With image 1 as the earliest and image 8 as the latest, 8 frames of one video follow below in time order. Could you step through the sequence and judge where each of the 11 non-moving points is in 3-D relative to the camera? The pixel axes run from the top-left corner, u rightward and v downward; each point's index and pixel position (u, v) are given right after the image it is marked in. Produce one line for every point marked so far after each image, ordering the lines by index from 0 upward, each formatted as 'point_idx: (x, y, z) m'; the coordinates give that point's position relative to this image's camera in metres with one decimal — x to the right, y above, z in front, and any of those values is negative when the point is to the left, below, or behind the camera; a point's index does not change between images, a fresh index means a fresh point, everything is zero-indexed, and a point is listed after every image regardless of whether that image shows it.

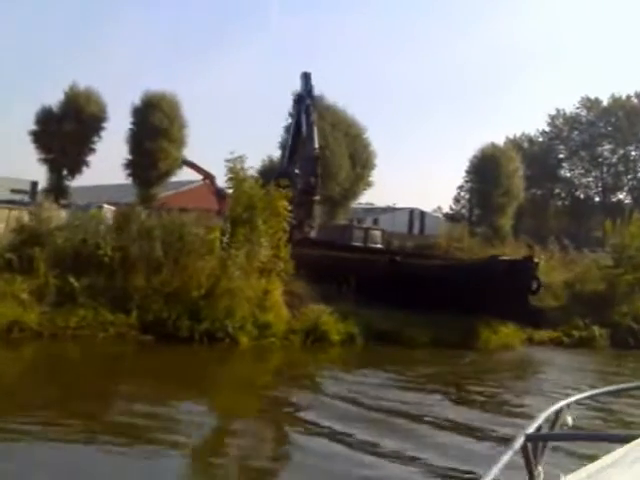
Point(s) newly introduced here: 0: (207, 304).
0: (-2.3, -1.3, +17.8) m
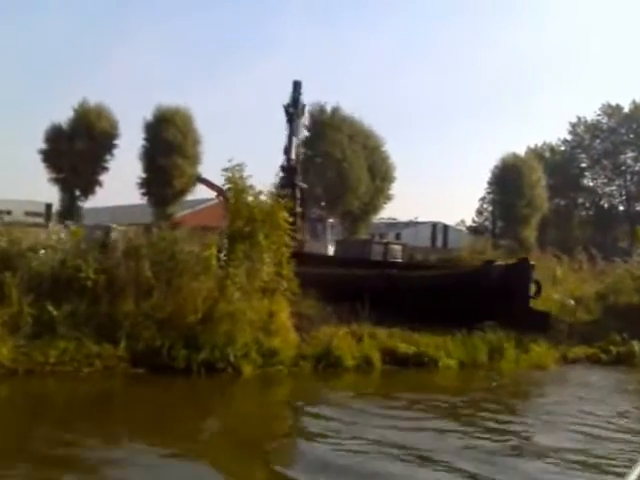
0: (-2.1, -1.6, +16.1) m
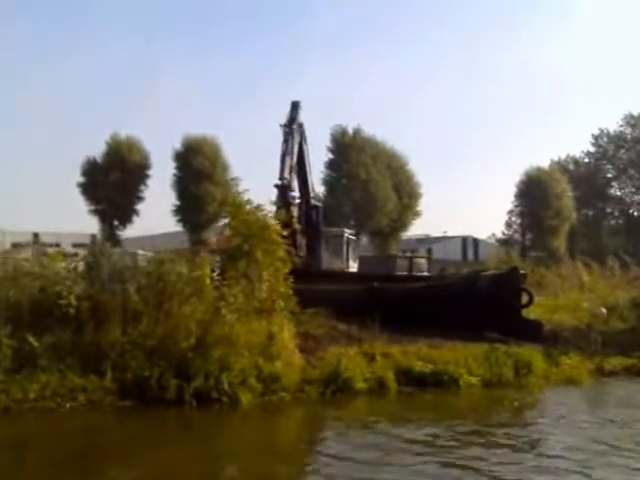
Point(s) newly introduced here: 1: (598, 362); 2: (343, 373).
0: (-2.0, -1.9, +14.7) m
1: (+5.8, -2.6, +19.0) m
2: (+0.4, -2.3, +15.7) m
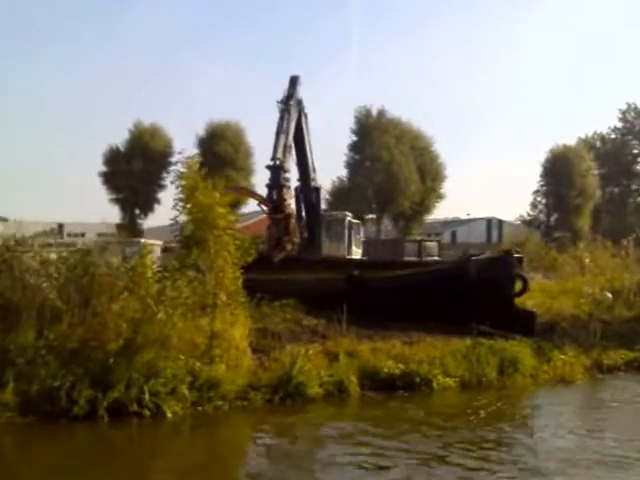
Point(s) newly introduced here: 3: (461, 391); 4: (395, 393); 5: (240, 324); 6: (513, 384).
0: (-2.8, -1.7, +12.7) m
1: (+5.1, -2.2, +16.8) m
2: (-0.4, -2.1, +13.6) m
3: (+2.2, -2.4, +14.3) m
4: (+1.2, -2.4, +14.0) m
5: (-1.3, -1.3, +14.3) m
6: (+3.2, -2.3, +14.7) m
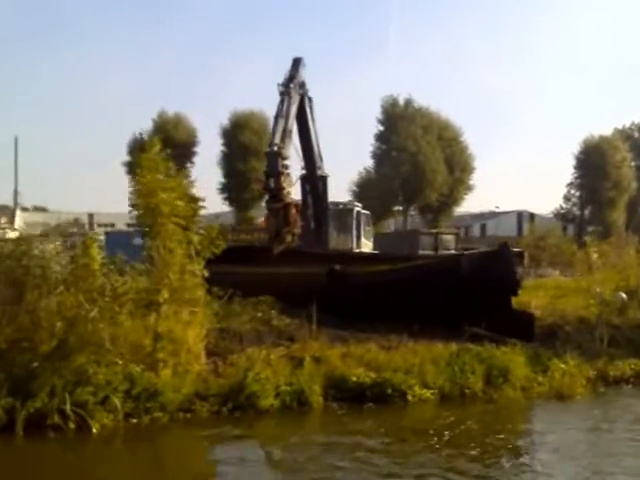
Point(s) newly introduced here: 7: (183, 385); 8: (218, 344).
0: (-3.4, -1.5, +11.2) m
1: (+4.7, -2.1, +15.0) m
2: (-0.9, -1.9, +12.0) m
3: (+1.7, -2.3, +12.6) m
4: (+0.6, -2.3, +12.4) m
5: (-1.8, -1.2, +12.7) m
6: (+2.6, -2.3, +13.0) m
7: (-1.8, -1.9, +11.9) m
8: (-1.5, -1.5, +13.5) m
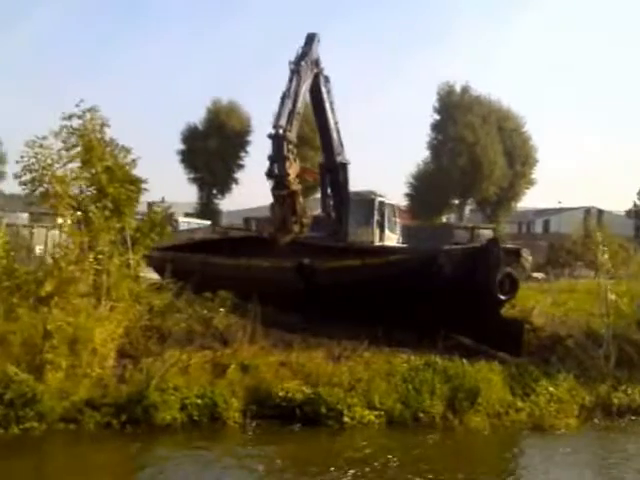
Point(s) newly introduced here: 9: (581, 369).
0: (-4.3, -1.2, +9.3) m
1: (+3.9, -2.1, +12.7) m
2: (-1.9, -1.7, +10.0) m
3: (+0.8, -2.2, +10.4) m
4: (-0.3, -2.1, +10.3) m
5: (-2.7, -0.9, +10.8) m
6: (+1.7, -2.2, +10.8) m
7: (-2.7, -1.7, +10.0) m
8: (-2.3, -1.3, +11.5) m
9: (+3.8, -1.9, +13.3) m
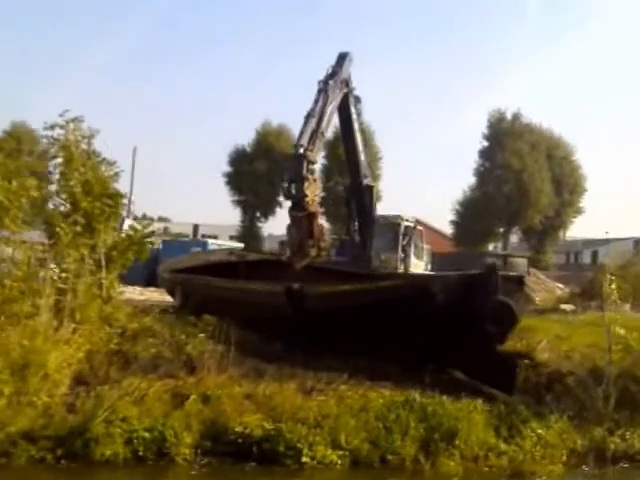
0: (-4.8, -1.4, +8.8) m
1: (+3.6, -2.5, +11.7) m
2: (-2.3, -1.9, +9.4) m
3: (+0.3, -2.5, +9.7) m
4: (-0.8, -2.4, +9.6) m
5: (-3.1, -1.2, +10.2) m
6: (+1.3, -2.5, +10.0) m
7: (-3.2, -1.9, +9.4) m
8: (-2.7, -1.6, +10.9) m
9: (+3.5, -2.3, +12.3) m
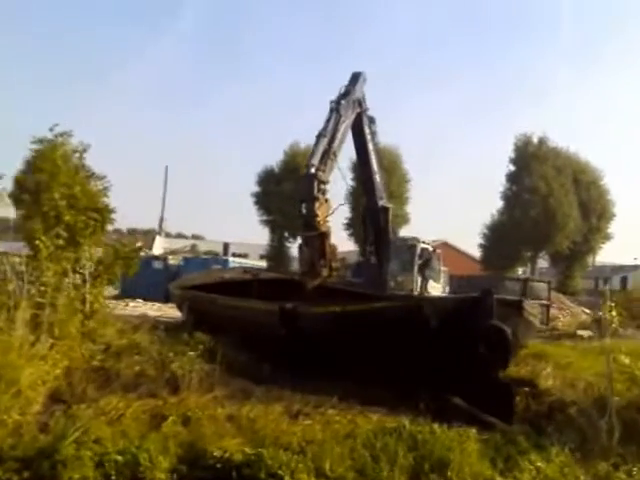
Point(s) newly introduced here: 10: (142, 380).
0: (-5.0, -1.5, +8.5) m
1: (+3.4, -2.8, +11.2) m
2: (-2.5, -2.1, +9.0) m
3: (+0.1, -2.7, +9.2) m
4: (-1.0, -2.5, +9.1) m
5: (-3.2, -1.3, +9.9) m
6: (+1.1, -2.7, +9.5) m
7: (-3.4, -2.0, +9.0) m
8: (-2.8, -1.7, +10.5) m
9: (+3.4, -2.6, +11.8) m
10: (-2.2, -1.7, +11.1) m
